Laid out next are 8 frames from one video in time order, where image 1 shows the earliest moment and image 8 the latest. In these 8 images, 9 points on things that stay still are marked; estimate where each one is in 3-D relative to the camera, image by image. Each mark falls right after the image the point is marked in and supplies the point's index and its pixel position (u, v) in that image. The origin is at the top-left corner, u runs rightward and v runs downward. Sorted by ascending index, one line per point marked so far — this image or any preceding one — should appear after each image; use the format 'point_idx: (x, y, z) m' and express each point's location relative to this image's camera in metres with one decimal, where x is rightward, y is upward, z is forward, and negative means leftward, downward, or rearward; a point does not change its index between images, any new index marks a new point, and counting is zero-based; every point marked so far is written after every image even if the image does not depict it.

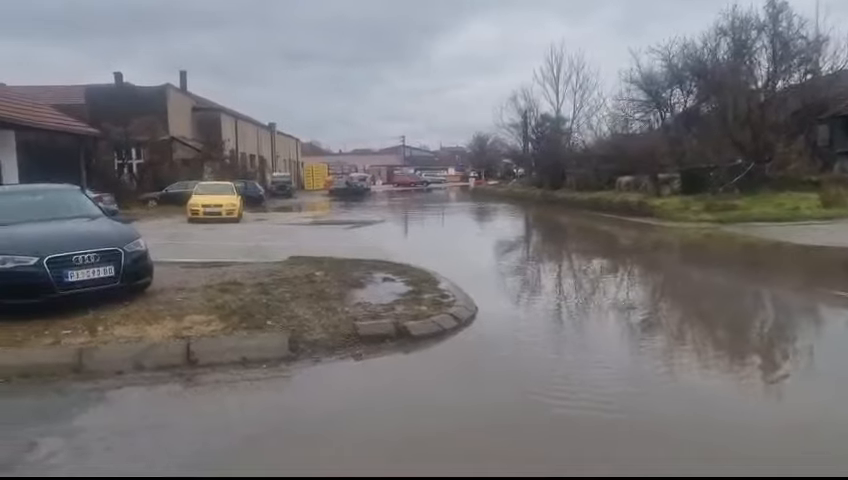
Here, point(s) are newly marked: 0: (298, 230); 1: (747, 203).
0: (-3.1, +0.2, +19.1) m
1: (+8.2, +0.9, +19.3) m
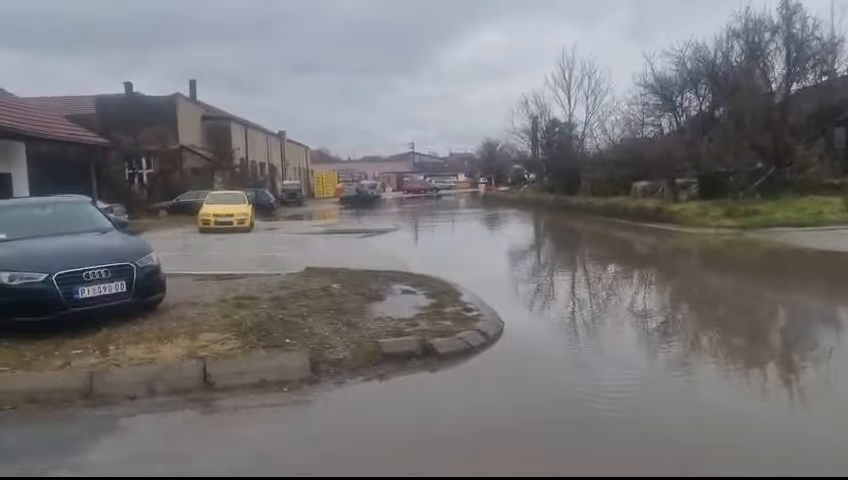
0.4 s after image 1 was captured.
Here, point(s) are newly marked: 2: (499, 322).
0: (-2.7, 0.0, +18.9) m
1: (+8.5, +0.8, +18.9) m
2: (+0.7, -0.7, +7.1) m
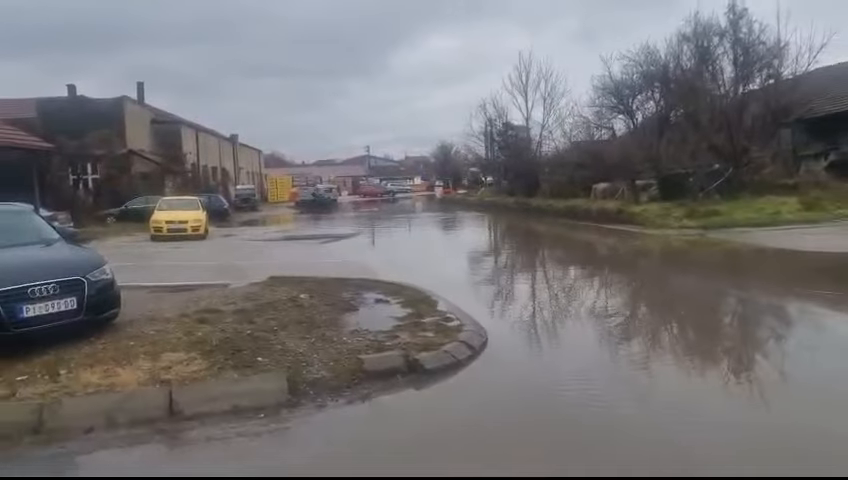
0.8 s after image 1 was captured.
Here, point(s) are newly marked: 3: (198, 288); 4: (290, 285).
0: (-3.6, -0.2, +18.3) m
1: (+7.6, +0.8, +19.0) m
2: (+0.5, -0.8, +6.7) m
3: (-2.9, -0.6, +10.0) m
4: (-1.6, -0.6, +9.6) m
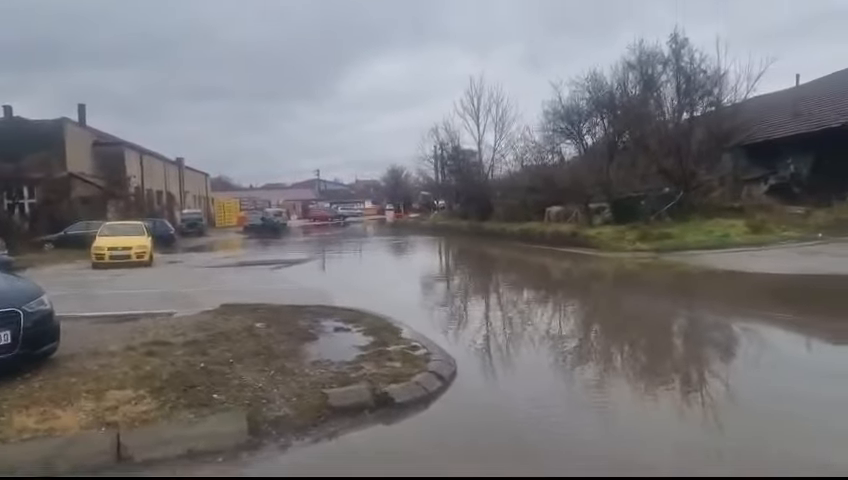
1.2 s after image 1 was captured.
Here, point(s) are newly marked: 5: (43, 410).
0: (-4.7, -0.7, +17.7) m
1: (+6.5, +0.3, +19.2) m
2: (+0.2, -1.0, +6.3) m
3: (-3.4, -0.9, +9.5) m
4: (-2.1, -0.9, +9.1) m
5: (-2.4, -1.1, +4.9) m
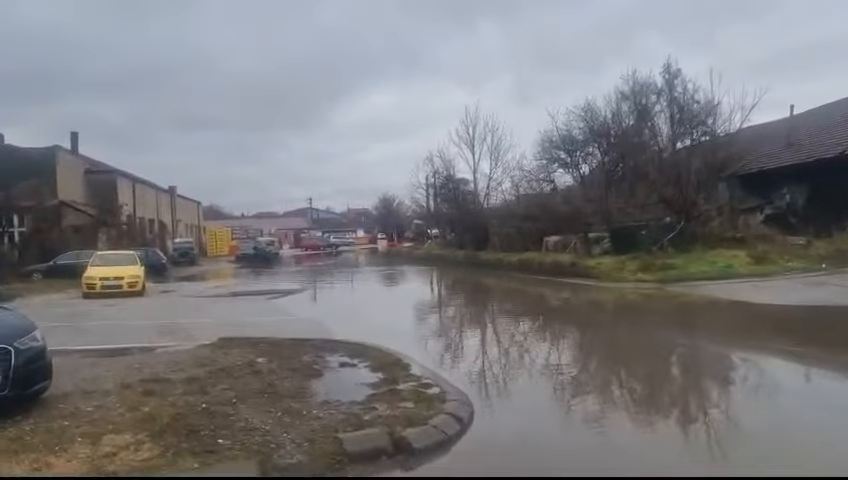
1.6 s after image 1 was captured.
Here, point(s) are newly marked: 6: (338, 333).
0: (-4.7, -1.4, +17.3) m
1: (+6.4, -0.5, +18.9) m
2: (+0.3, -1.2, +6.0) m
3: (-3.3, -1.3, +9.1) m
4: (-2.0, -1.2, +8.7) m
5: (-2.3, -1.3, +4.5) m
6: (-1.6, -1.4, +11.9) m
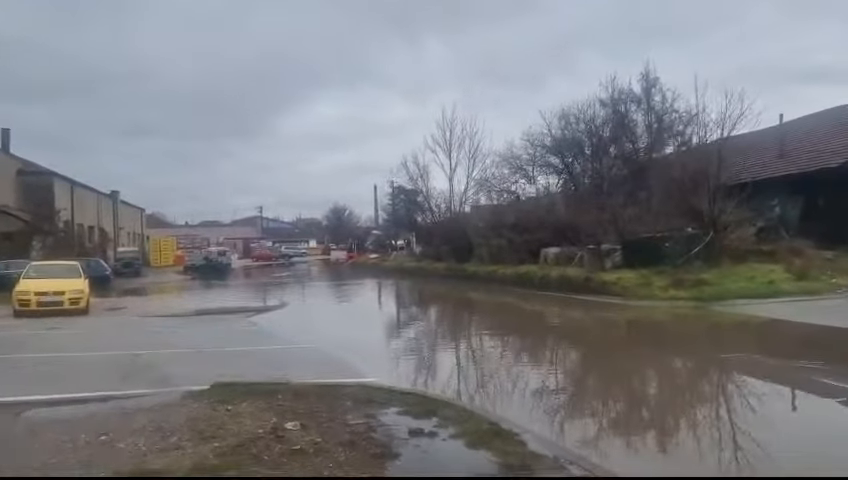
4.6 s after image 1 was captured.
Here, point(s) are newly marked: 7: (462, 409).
0: (-4.6, -1.6, +14.5) m
1: (+6.4, -0.8, +16.9) m
2: (+1.2, -1.3, +3.6) m
3: (-2.7, -1.4, +6.4) m
4: (-1.3, -1.3, +6.2) m
5: (-1.3, -1.3, +2.0) m
6: (-1.1, -1.6, +9.4) m
7: (+0.3, -1.3, +5.9) m
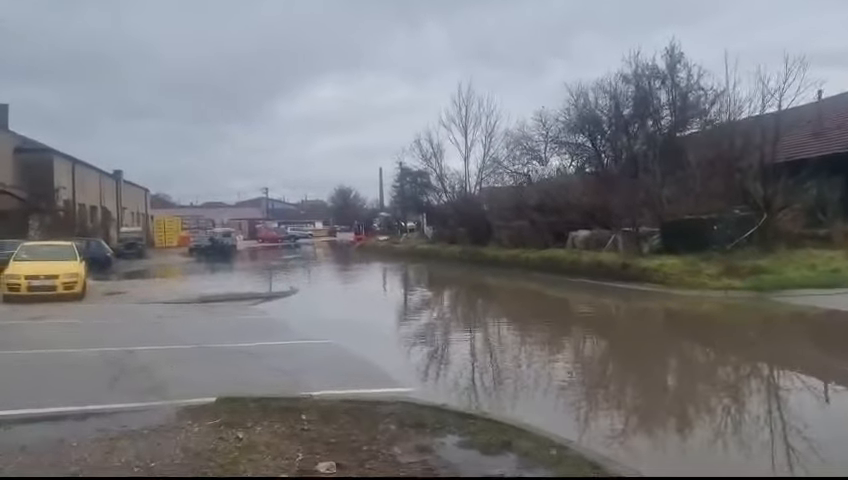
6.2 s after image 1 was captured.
0: (-4.2, -1.2, +13.1) m
1: (+6.9, -0.4, +15.5) m
2: (+1.6, -1.2, +2.2) m
3: (-2.3, -1.2, +5.0) m
4: (-0.9, -1.1, +4.8) m
5: (-0.9, -1.2, +0.6) m
6: (-0.7, -1.3, +8.0) m
7: (+0.7, -1.2, +4.5) m
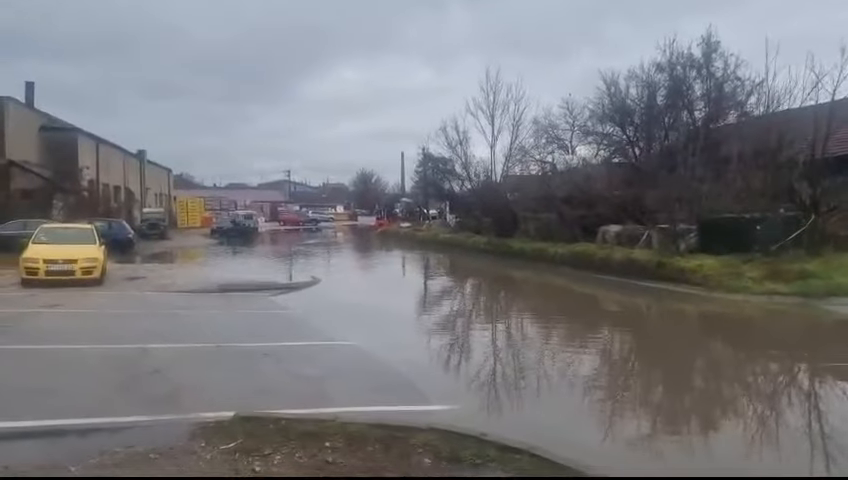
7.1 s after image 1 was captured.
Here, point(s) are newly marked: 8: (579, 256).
0: (-3.7, -1.0, +12.7) m
1: (+7.4, -0.5, +14.8) m
2: (+1.7, -1.4, +1.6) m
3: (-2.0, -1.2, +4.6) m
4: (-0.7, -1.2, +4.3) m
5: (-0.8, -1.3, +0.1) m
6: (-0.4, -1.3, +7.5) m
7: (+0.9, -1.3, +4.0) m
8: (+3.9, -0.4, +19.8) m
